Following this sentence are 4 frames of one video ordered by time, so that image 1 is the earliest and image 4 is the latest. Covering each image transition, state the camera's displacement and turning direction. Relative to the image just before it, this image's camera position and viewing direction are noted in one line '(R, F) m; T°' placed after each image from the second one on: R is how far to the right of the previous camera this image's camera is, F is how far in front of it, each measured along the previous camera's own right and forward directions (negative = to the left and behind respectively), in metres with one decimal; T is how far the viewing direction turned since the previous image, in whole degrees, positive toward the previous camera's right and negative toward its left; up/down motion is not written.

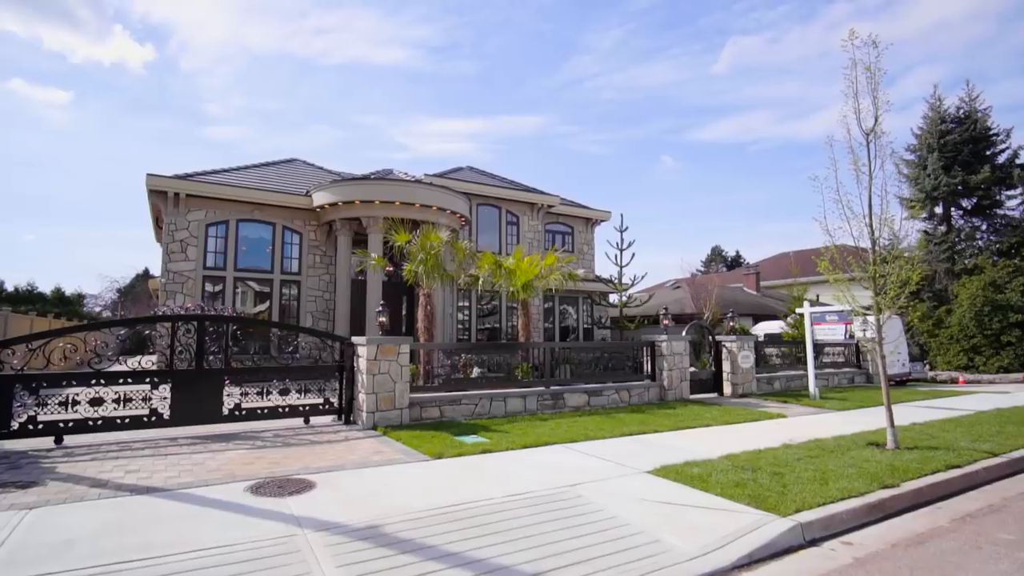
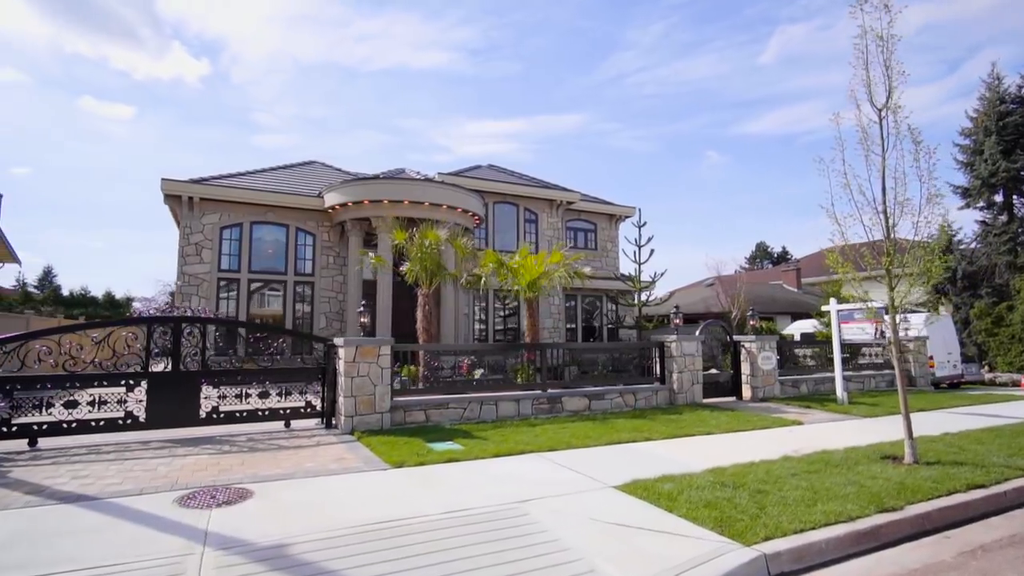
(+0.8, +0.5) m; -4°
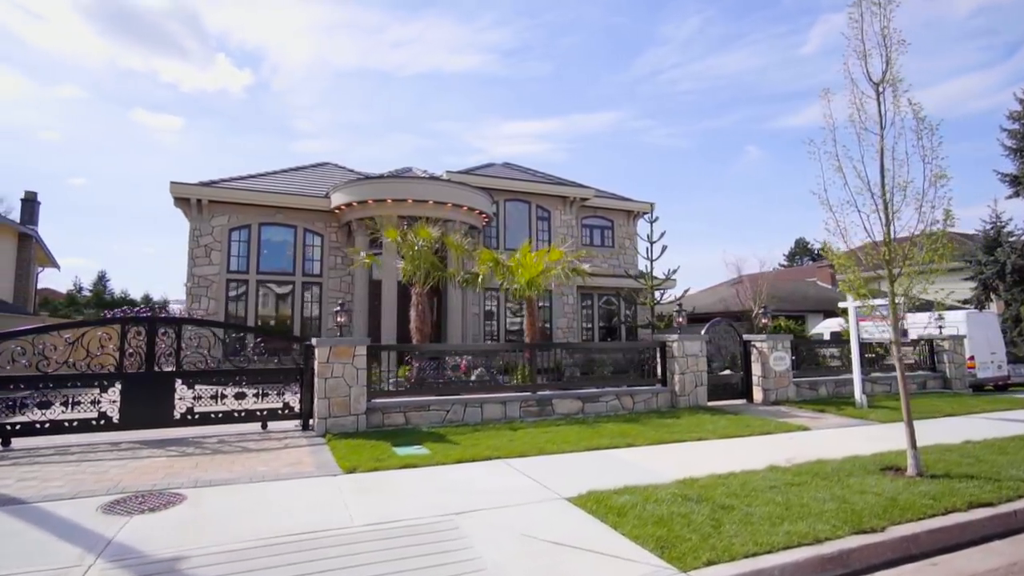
(+0.8, +0.4) m; -4°
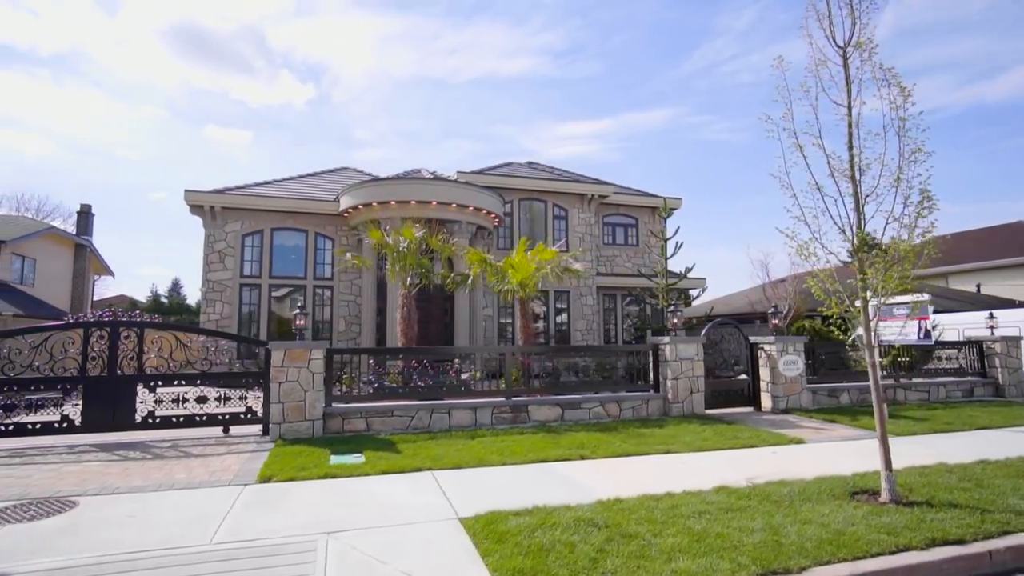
(+1.3, +0.5) m; -6°
